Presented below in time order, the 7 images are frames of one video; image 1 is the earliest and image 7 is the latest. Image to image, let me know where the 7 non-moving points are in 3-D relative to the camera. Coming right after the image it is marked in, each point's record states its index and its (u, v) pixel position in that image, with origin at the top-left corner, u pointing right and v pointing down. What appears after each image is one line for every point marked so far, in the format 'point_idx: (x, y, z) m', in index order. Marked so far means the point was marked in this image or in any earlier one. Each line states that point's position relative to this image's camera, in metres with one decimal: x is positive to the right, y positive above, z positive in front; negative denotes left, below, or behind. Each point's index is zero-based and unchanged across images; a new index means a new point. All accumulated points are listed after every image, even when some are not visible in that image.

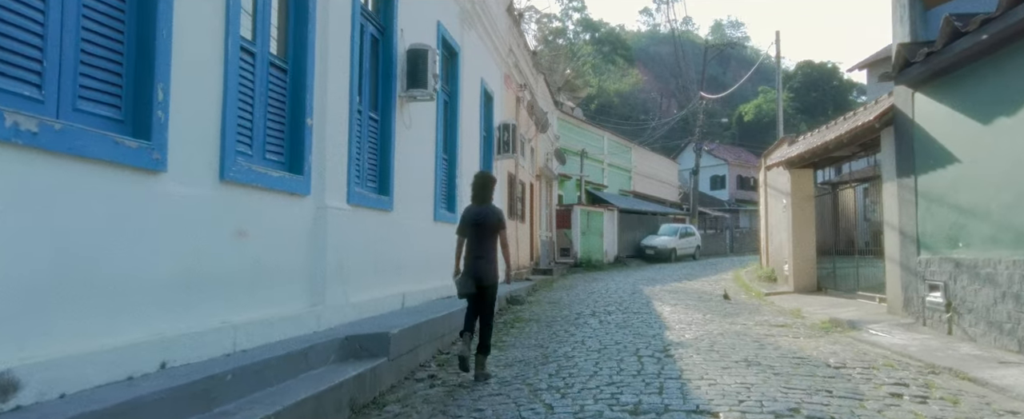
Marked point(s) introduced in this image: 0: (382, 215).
0: (-1.5, -0.1, +7.9) m
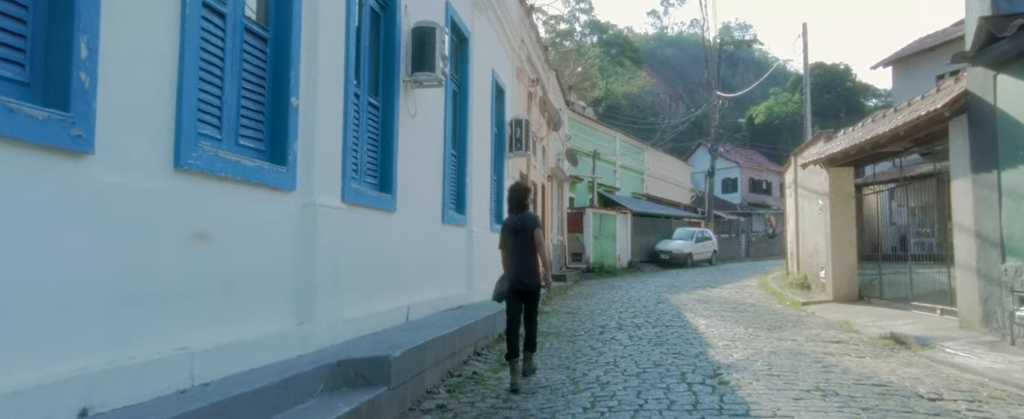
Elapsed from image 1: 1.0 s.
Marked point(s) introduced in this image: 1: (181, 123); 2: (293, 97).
0: (-1.3, -0.1, +6.9) m
1: (-1.8, +0.5, +3.8) m
2: (-1.6, +0.8, +5.1) m
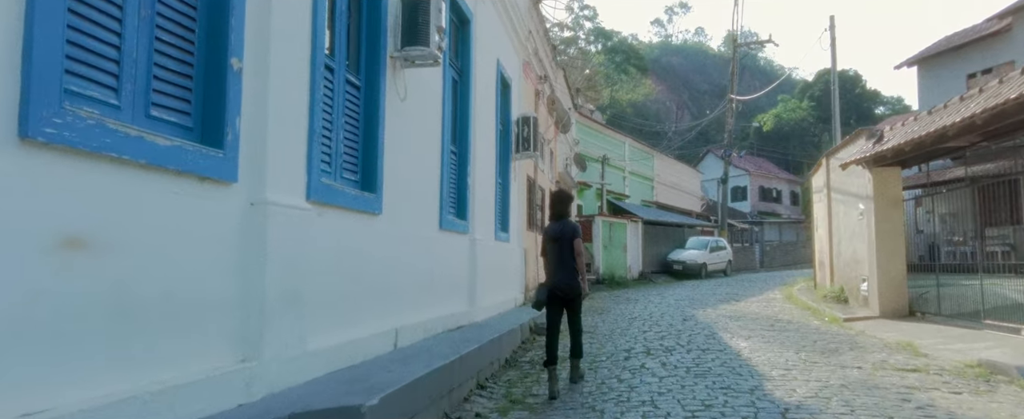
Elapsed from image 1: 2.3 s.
0: (-1.2, -0.1, +5.6) m
1: (-1.7, +0.5, +2.5) m
2: (-1.5, +0.8, +3.8) m
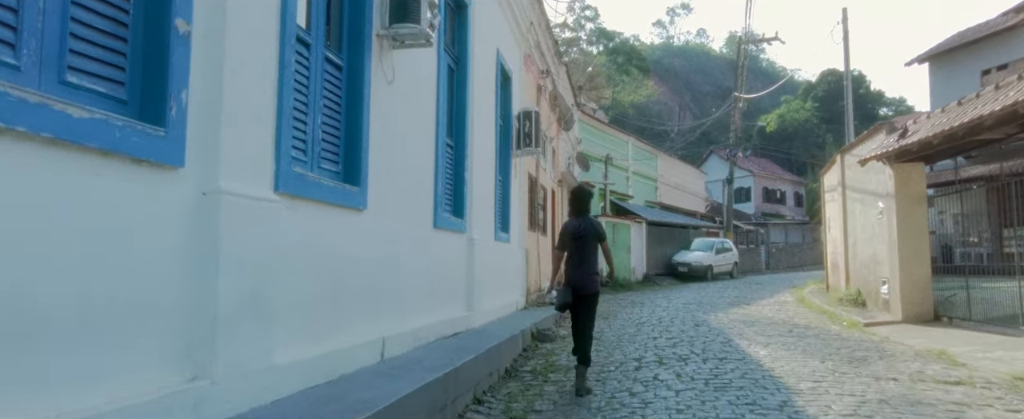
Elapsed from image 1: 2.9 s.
0: (-1.2, 0.0, +4.9) m
1: (-1.7, +0.5, +1.9) m
2: (-1.5, +0.9, +3.2) m
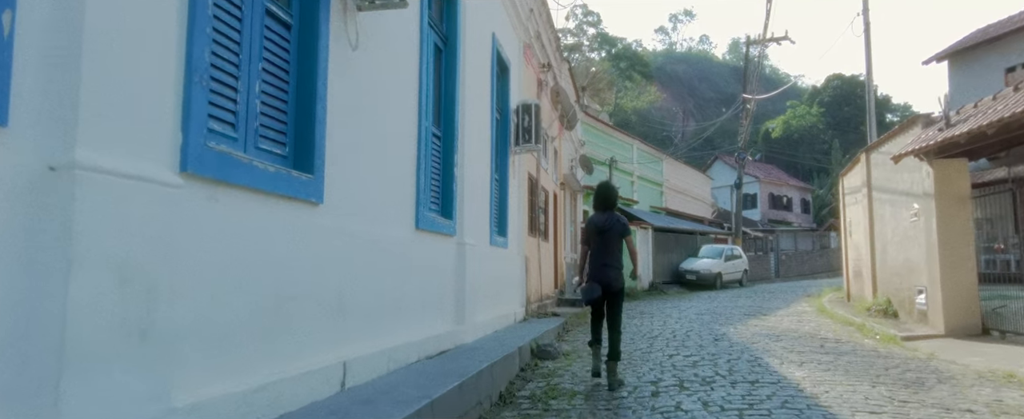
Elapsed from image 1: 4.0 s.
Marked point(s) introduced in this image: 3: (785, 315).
0: (-1.2, 0.0, +3.9) m
1: (-1.8, +0.6, +0.9) m
2: (-1.6, +0.9, +2.2) m
3: (+5.4, -2.1, +13.9) m
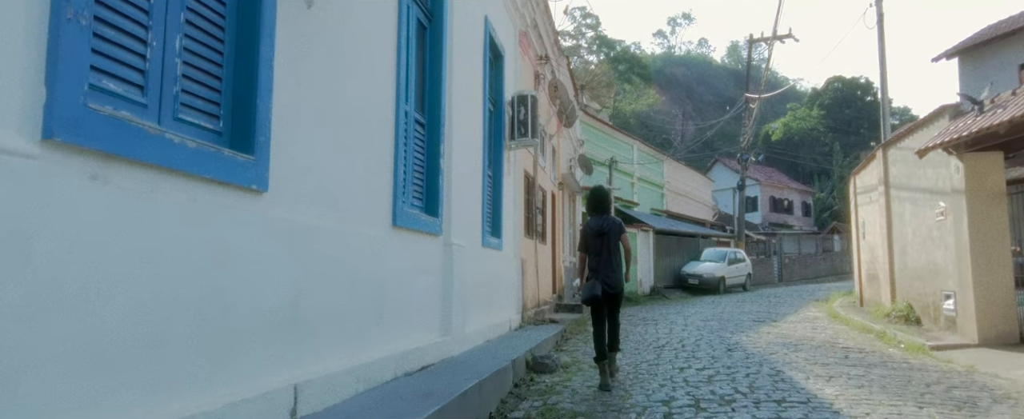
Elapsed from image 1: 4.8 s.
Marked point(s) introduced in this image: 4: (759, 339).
0: (-1.3, +0.1, +3.1) m
1: (-1.8, +0.7, +0.1) m
2: (-1.6, +1.0, +1.4) m
3: (+5.3, -2.1, +13.1) m
4: (+3.4, -1.8, +9.6) m
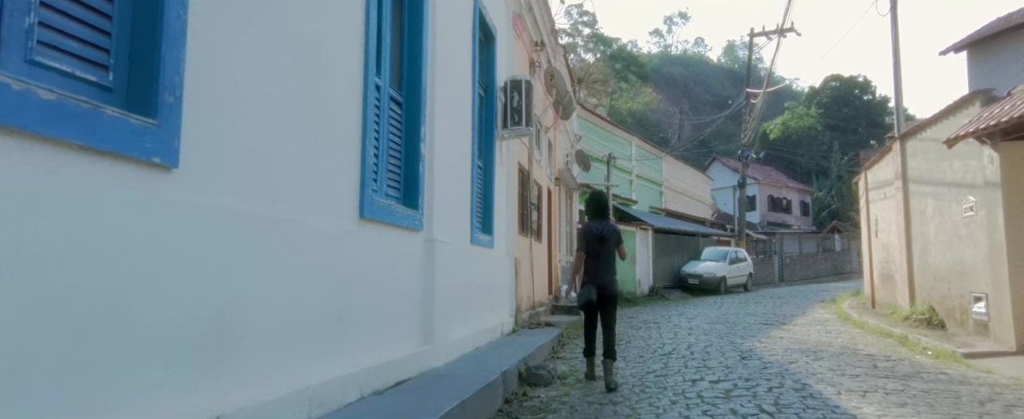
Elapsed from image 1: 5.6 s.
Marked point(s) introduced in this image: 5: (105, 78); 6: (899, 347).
0: (-1.4, +0.1, +2.3) m
1: (-1.9, +0.8, -0.7) m
2: (-1.7, +1.1, +0.6) m
3: (+5.2, -2.0, +12.3) m
4: (+3.3, -1.7, +8.9) m
5: (-1.4, +0.5, +2.5) m
6: (+5.0, -1.8, +9.1) m
